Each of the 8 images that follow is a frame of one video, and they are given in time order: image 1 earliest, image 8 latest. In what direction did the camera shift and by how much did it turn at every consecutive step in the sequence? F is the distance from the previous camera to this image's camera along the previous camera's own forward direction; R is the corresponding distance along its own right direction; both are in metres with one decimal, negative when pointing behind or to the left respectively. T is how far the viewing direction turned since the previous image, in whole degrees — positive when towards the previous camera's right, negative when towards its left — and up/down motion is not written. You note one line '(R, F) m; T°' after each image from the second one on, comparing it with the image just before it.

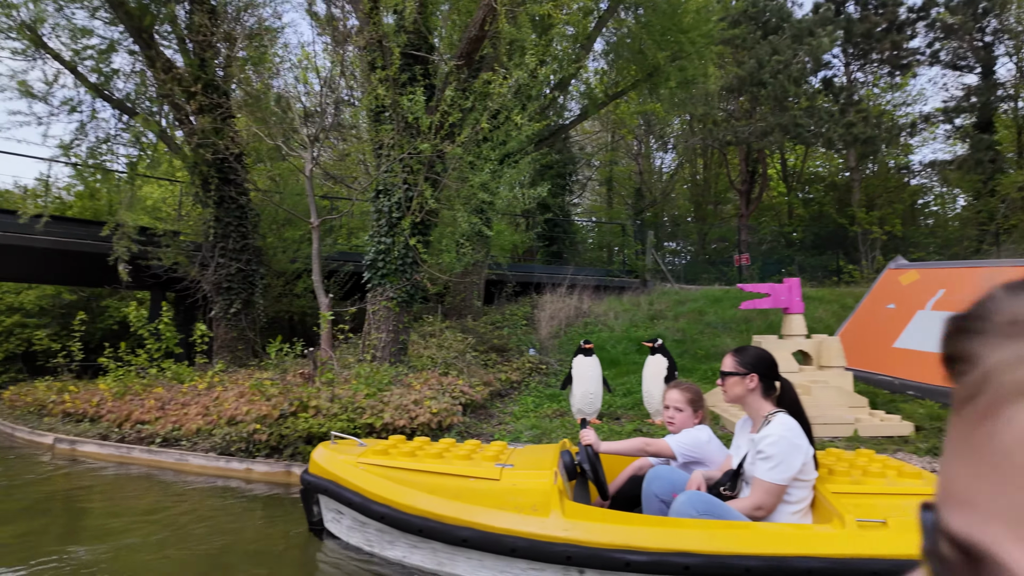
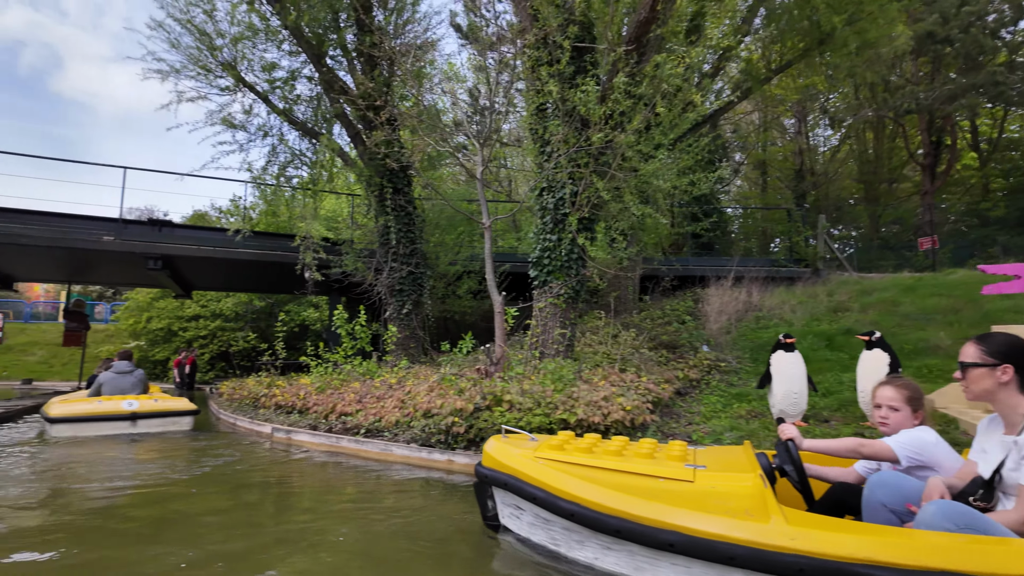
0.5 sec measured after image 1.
(-0.5, +0.1) m; -13°
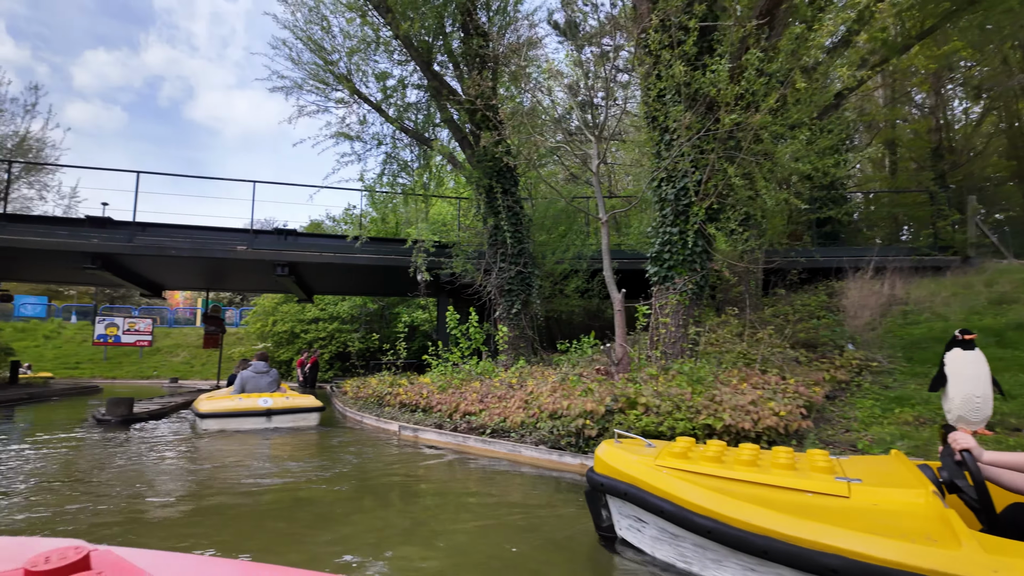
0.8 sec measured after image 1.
(-0.3, +0.2) m; -9°
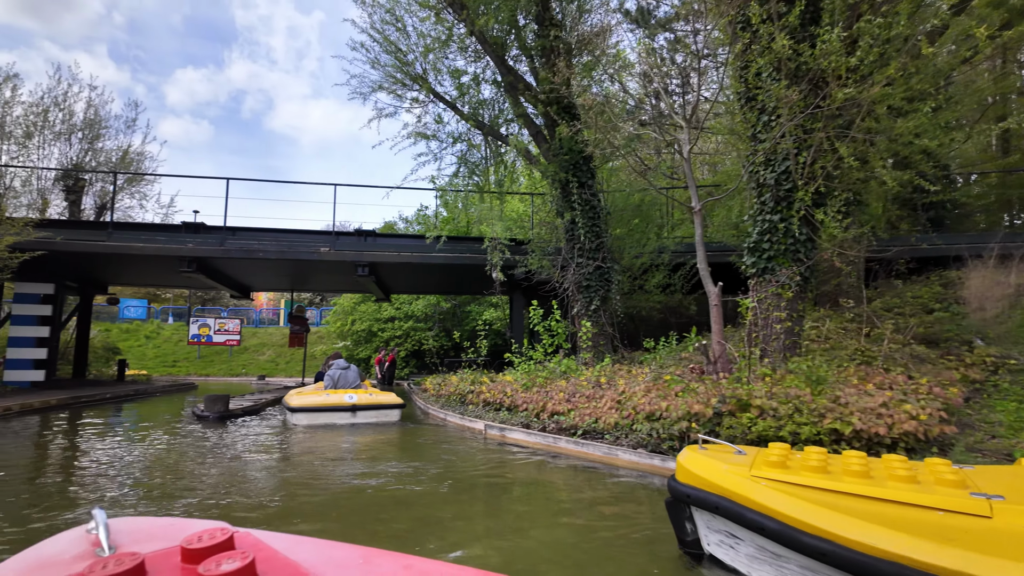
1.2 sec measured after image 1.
(-0.2, +0.2) m; -6°
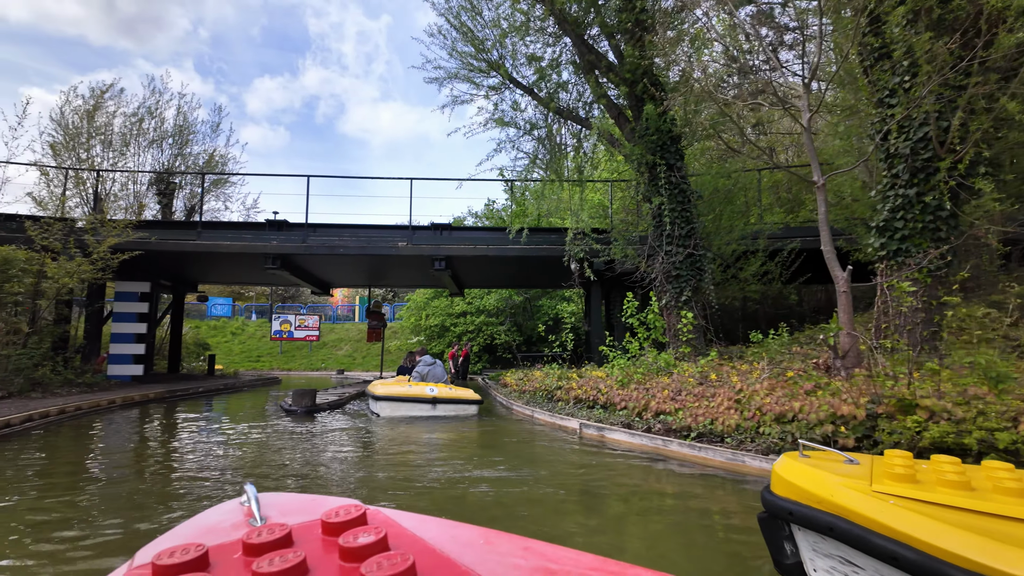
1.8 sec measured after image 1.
(-0.3, +0.4) m; -6°
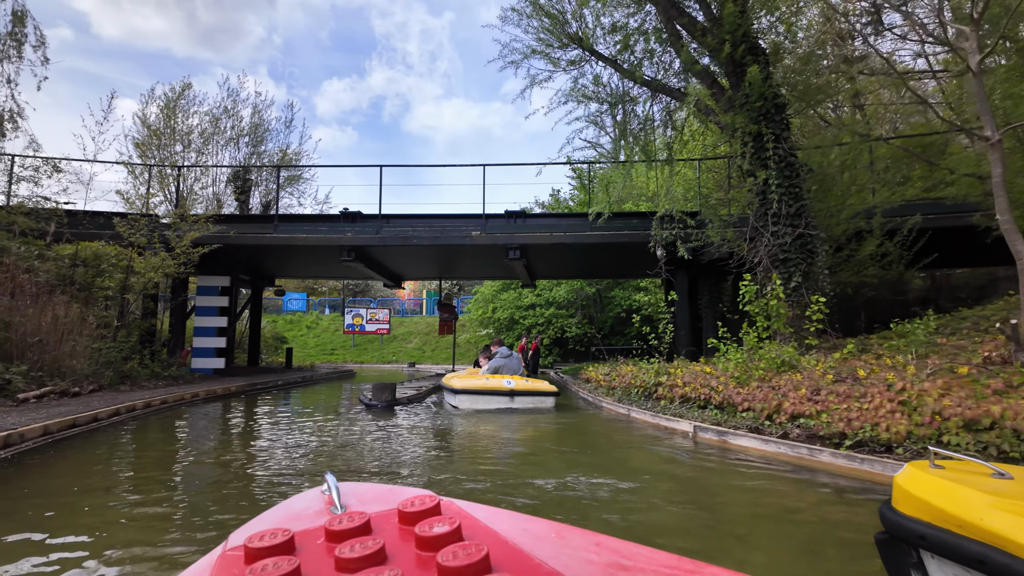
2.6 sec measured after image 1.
(-0.4, +0.6) m; -6°
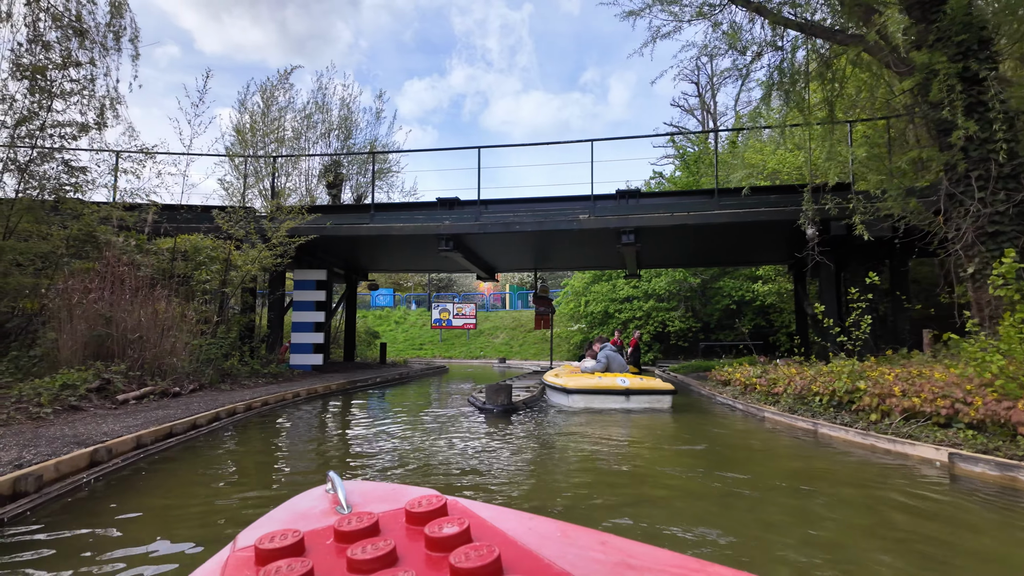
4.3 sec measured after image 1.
(-0.7, +1.2) m; -7°
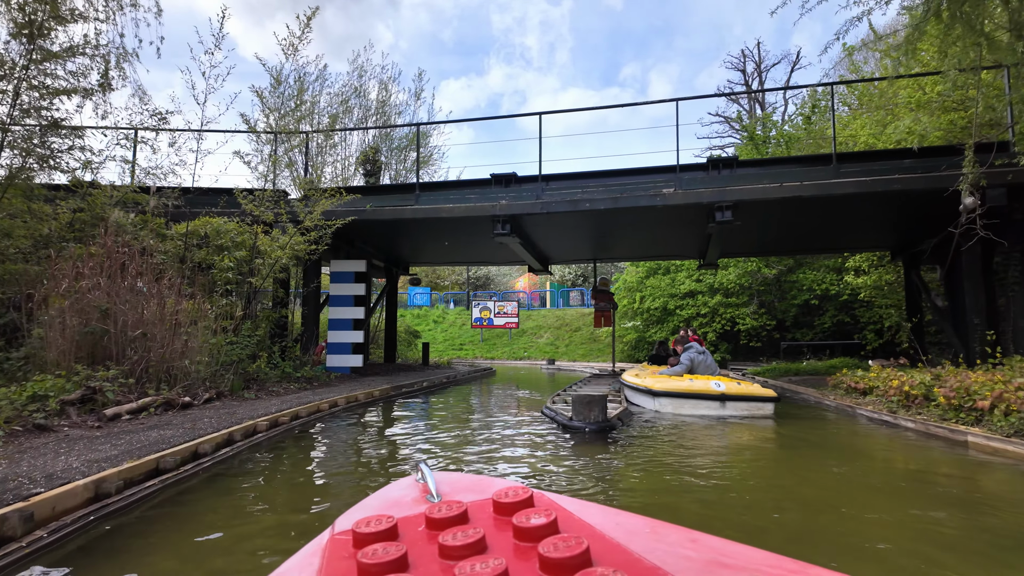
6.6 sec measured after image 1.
(-0.6, +1.7) m; -3°
